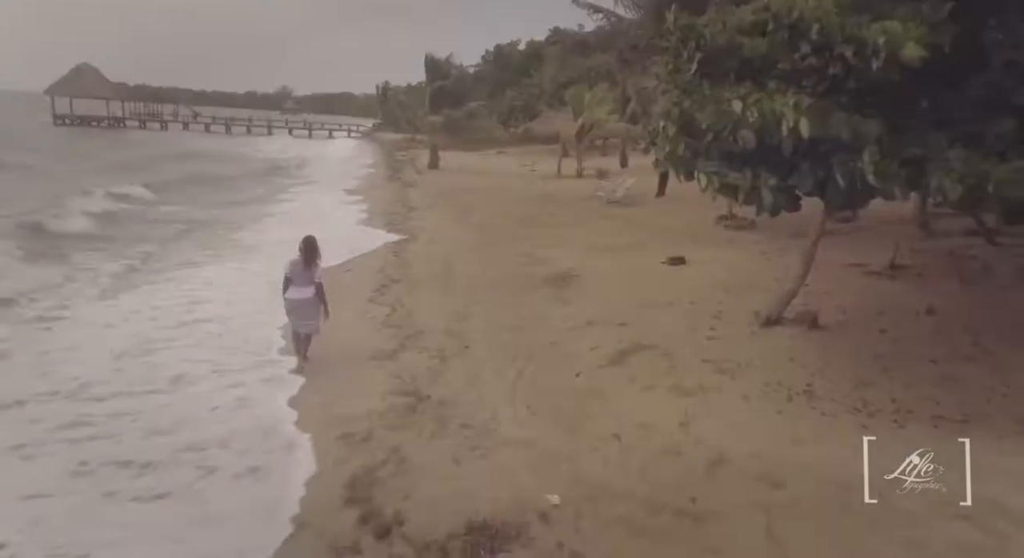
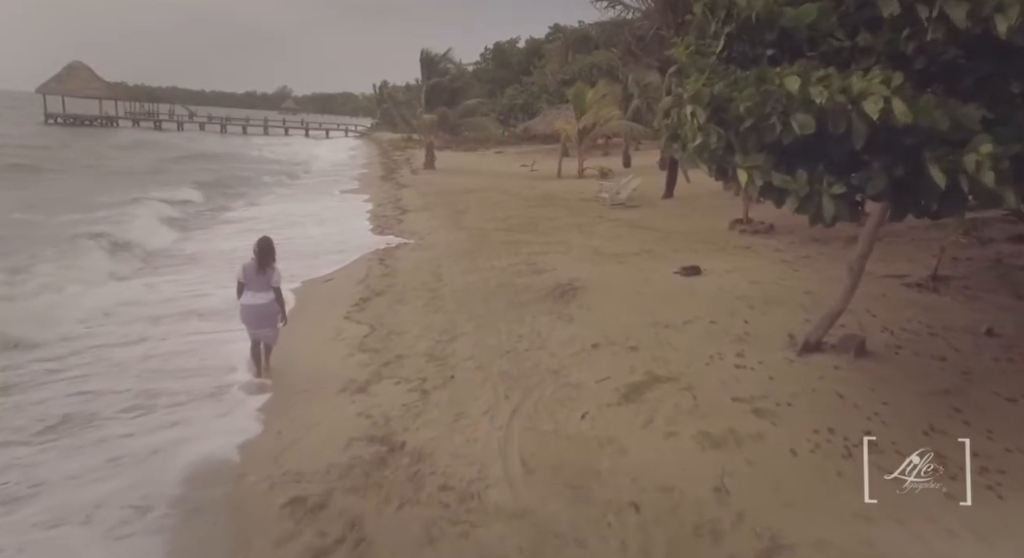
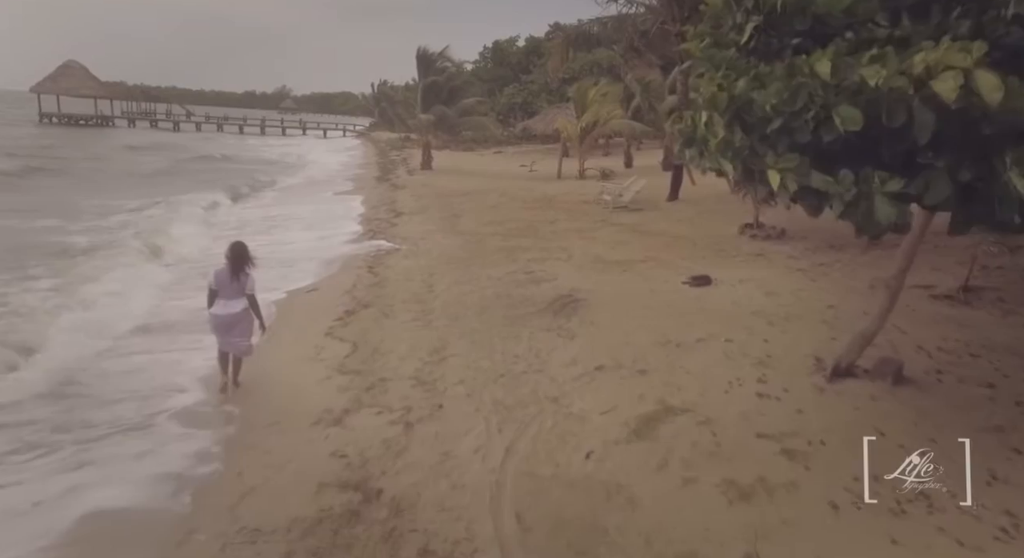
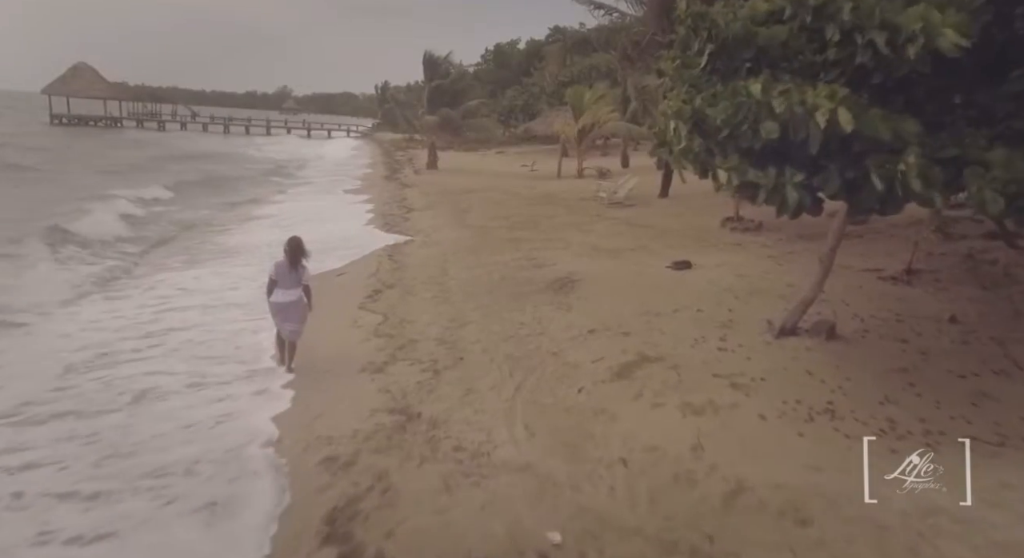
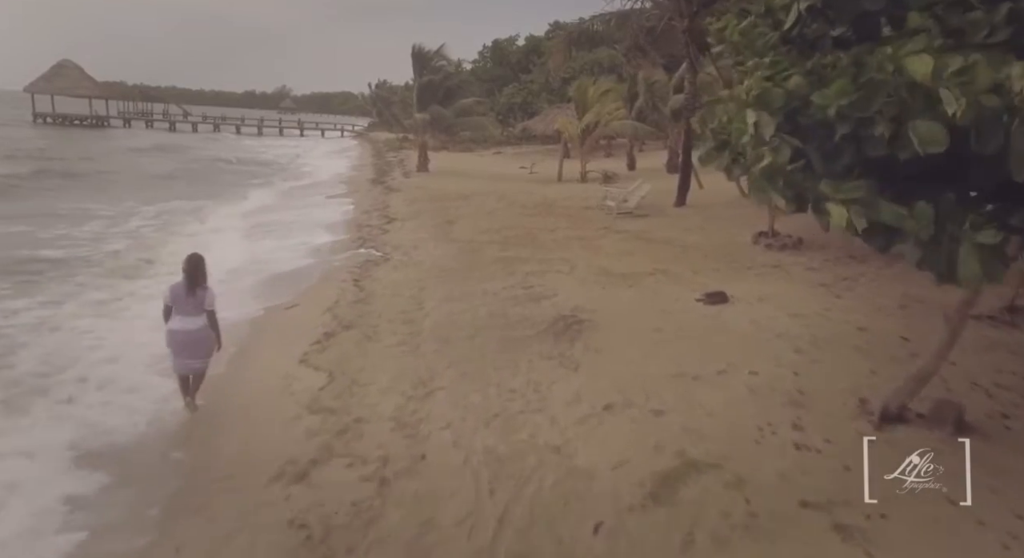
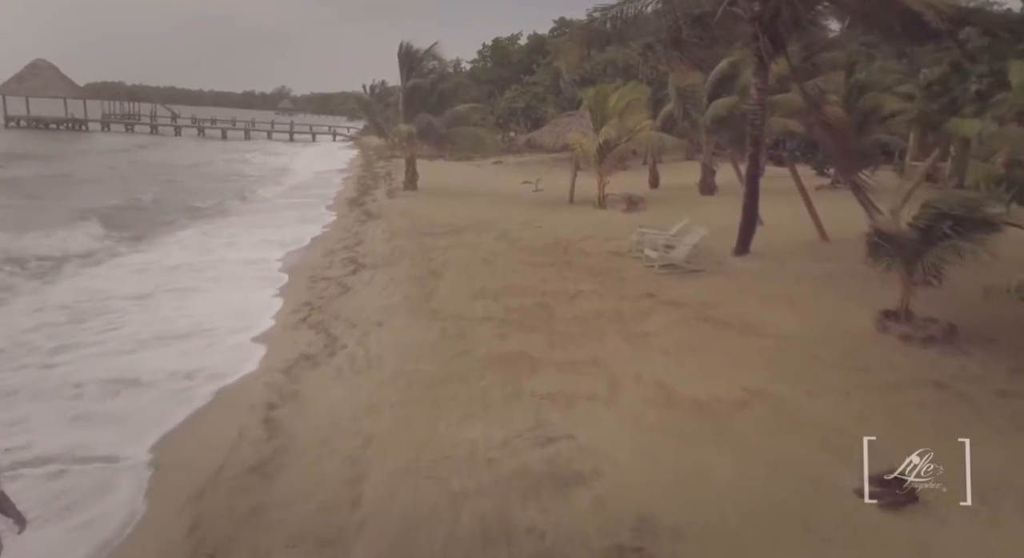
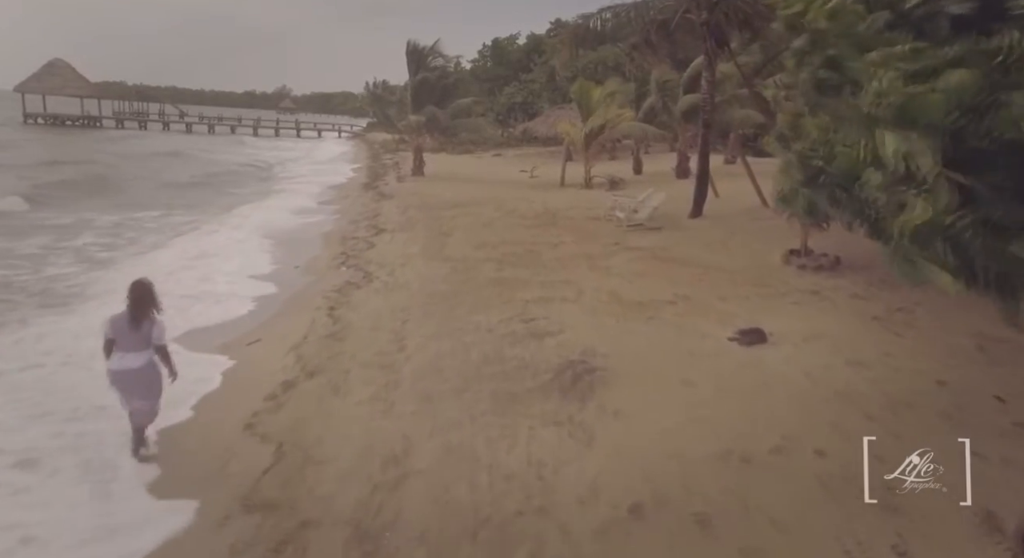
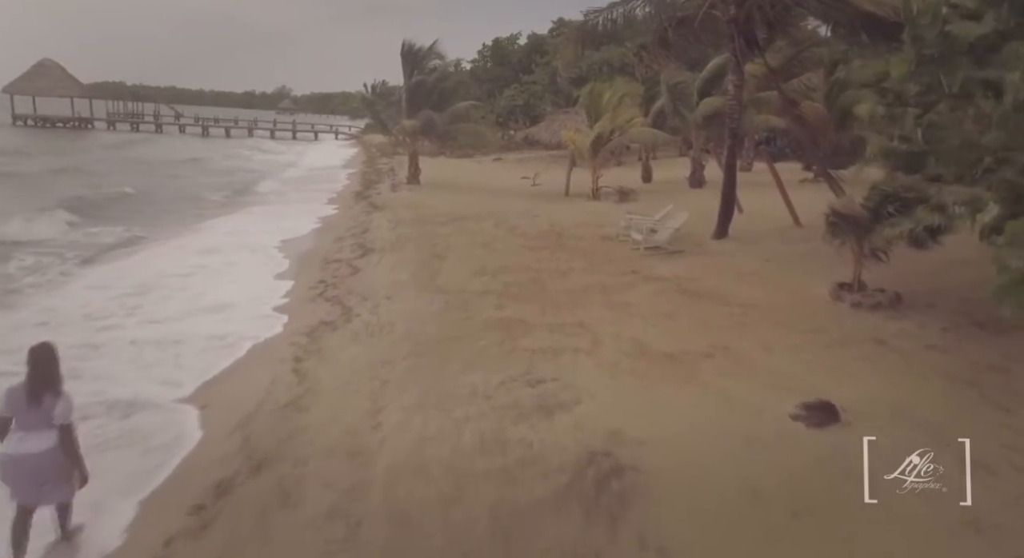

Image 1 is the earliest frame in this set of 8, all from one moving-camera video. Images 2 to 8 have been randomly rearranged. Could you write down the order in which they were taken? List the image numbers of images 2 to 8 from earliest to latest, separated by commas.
4, 2, 3, 5, 7, 8, 6
